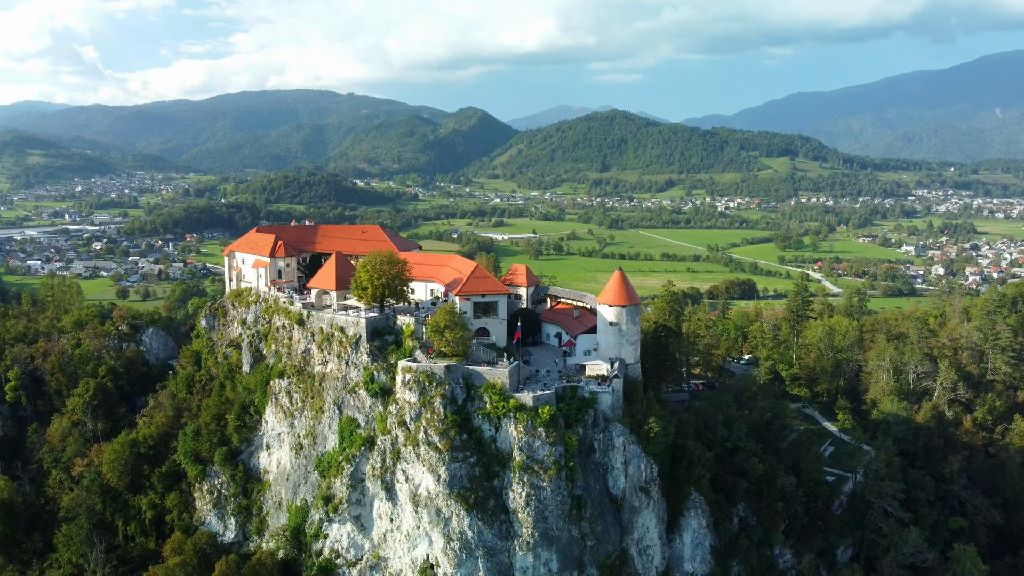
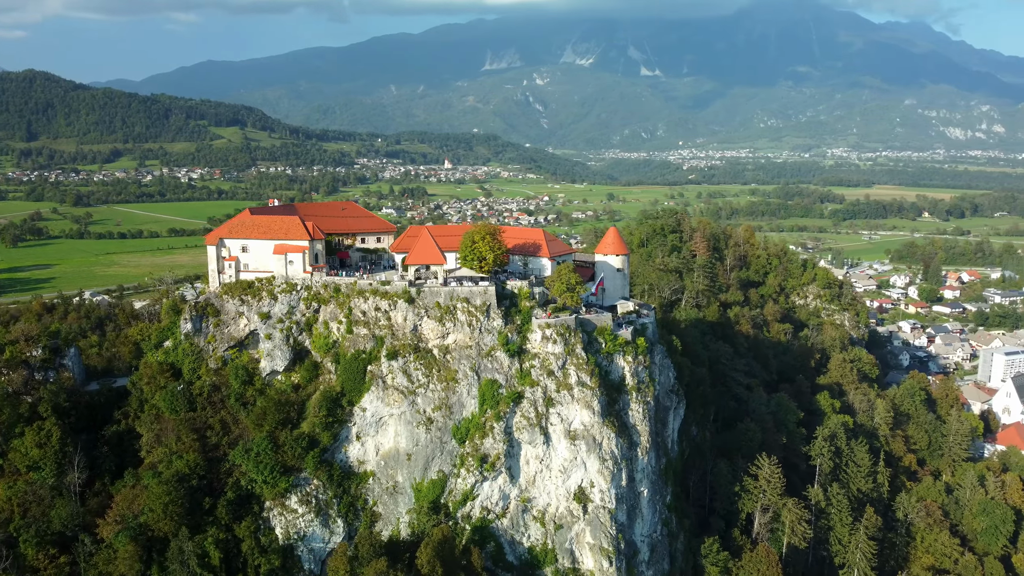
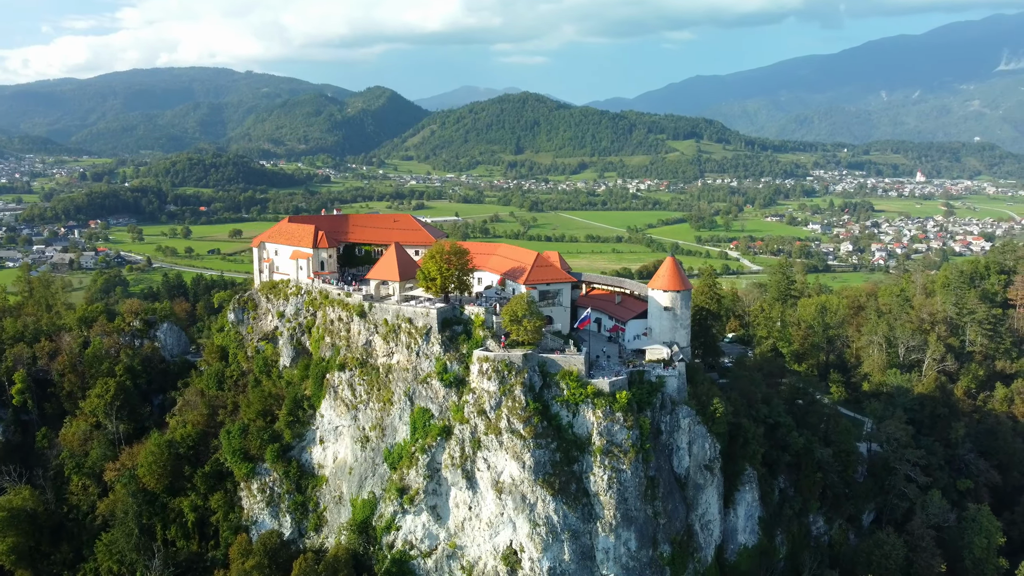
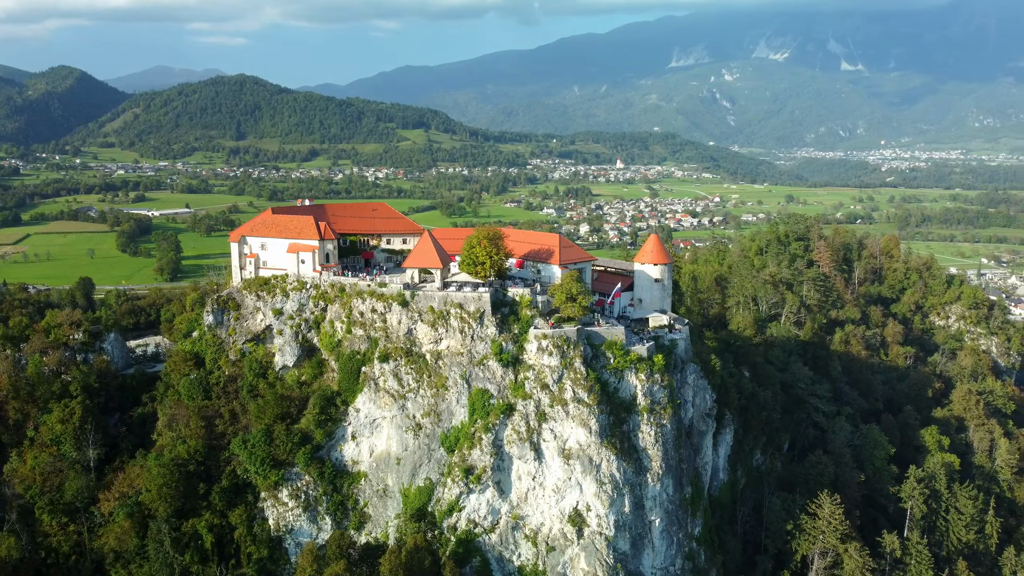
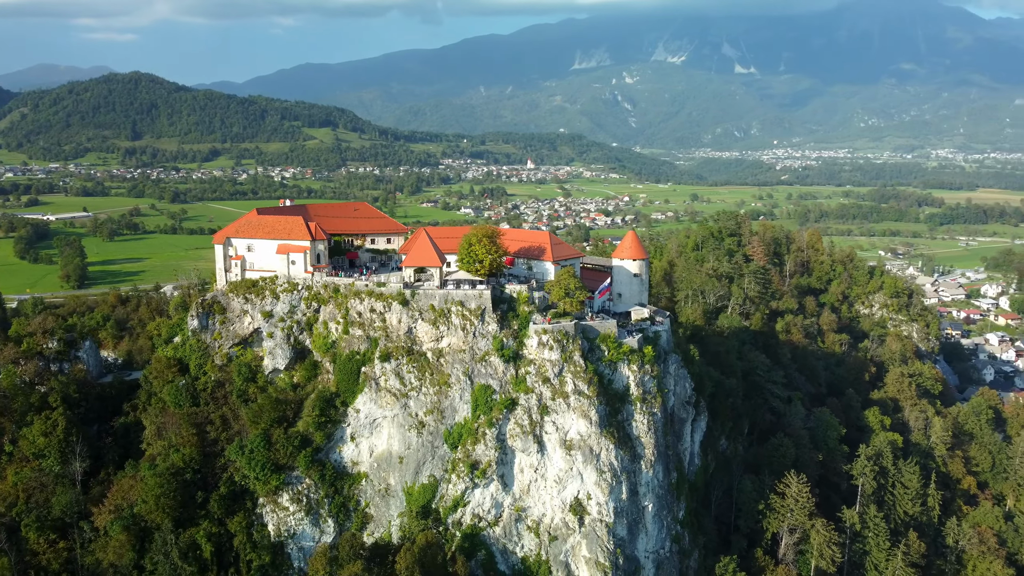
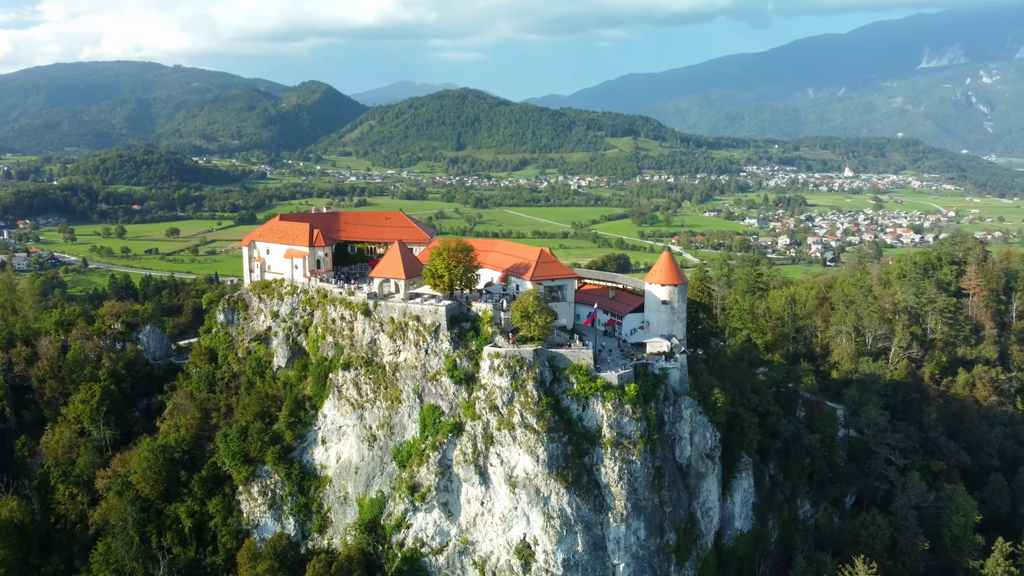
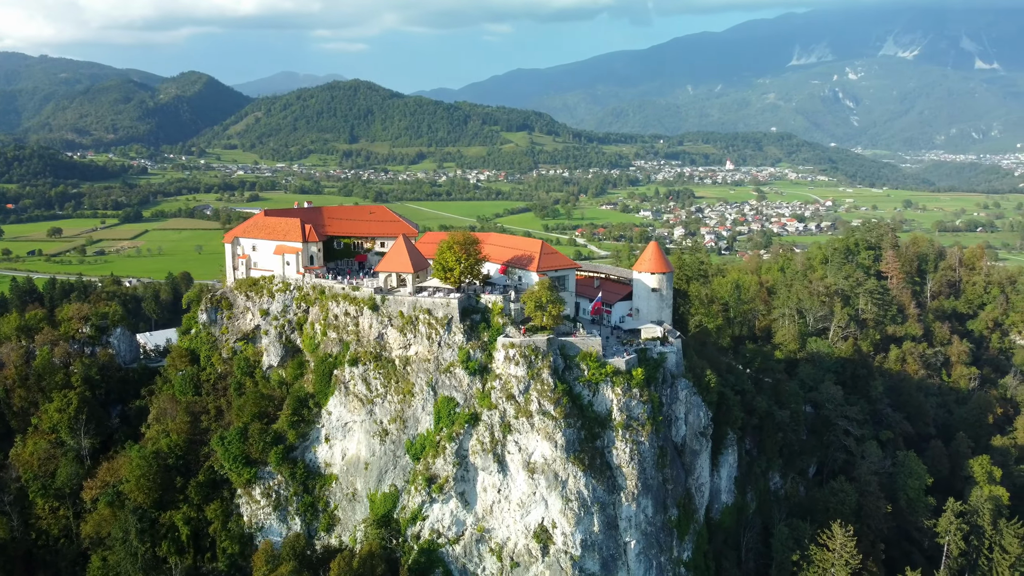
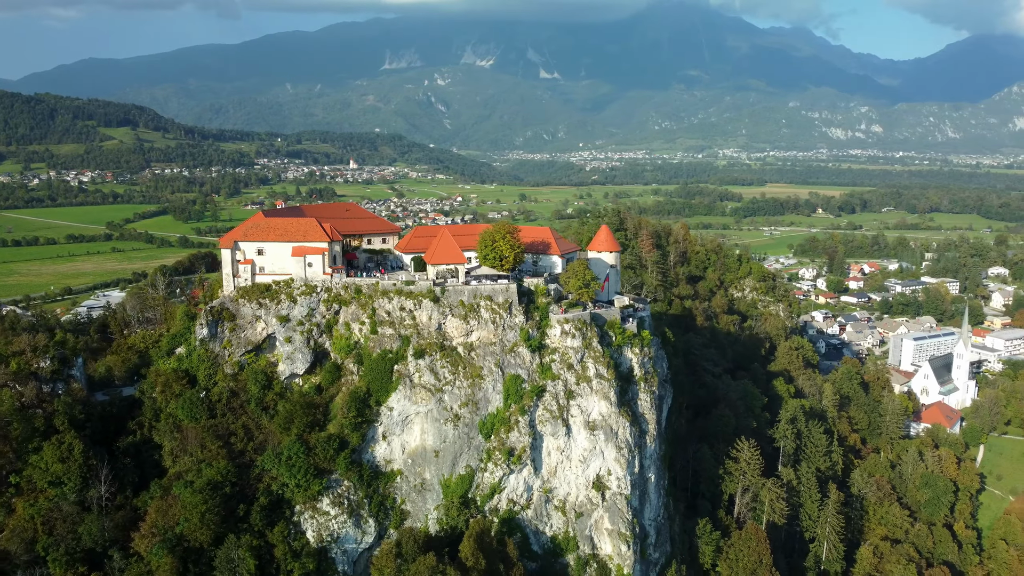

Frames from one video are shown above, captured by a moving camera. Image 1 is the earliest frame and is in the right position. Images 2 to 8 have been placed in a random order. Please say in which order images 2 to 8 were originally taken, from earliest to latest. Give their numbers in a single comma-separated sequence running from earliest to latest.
3, 6, 7, 4, 5, 2, 8
